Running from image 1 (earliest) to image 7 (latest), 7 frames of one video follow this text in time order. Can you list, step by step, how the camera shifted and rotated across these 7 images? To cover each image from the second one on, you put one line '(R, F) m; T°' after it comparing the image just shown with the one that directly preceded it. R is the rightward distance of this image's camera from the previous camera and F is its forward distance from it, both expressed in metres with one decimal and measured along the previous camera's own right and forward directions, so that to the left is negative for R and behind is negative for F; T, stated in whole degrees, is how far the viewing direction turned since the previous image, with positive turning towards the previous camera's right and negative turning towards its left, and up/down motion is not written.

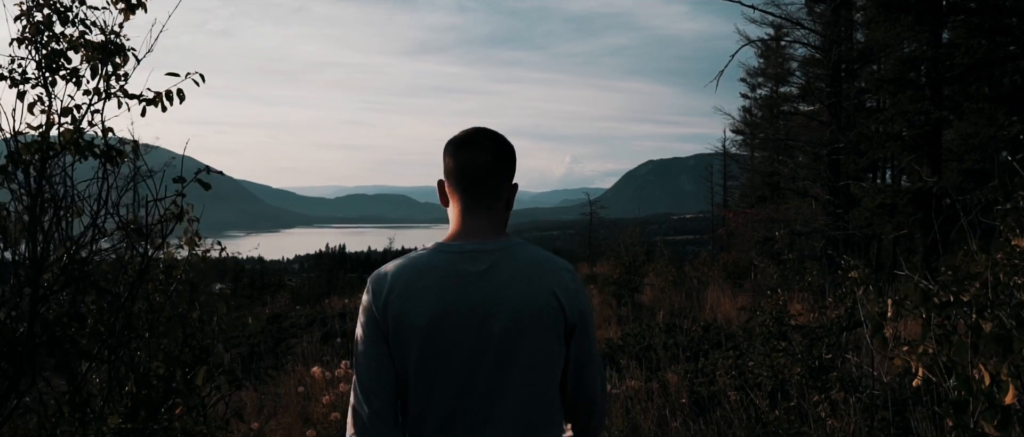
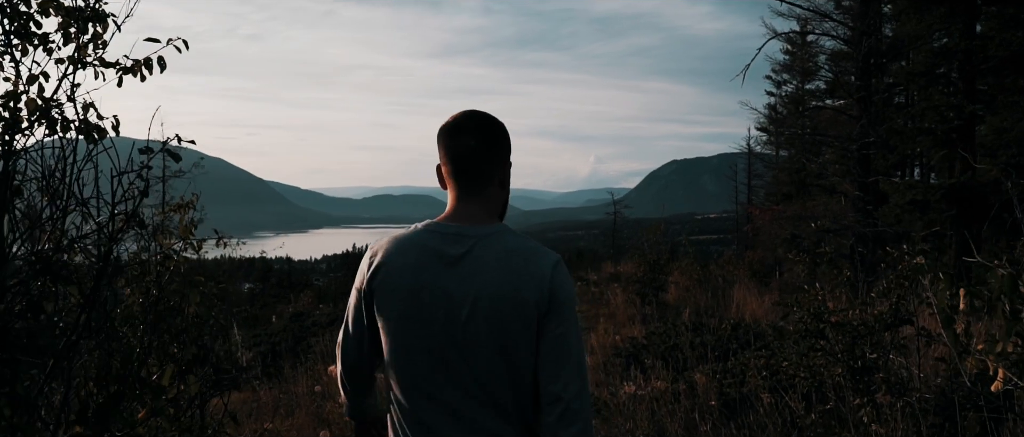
(0.0, +0.2) m; -2°
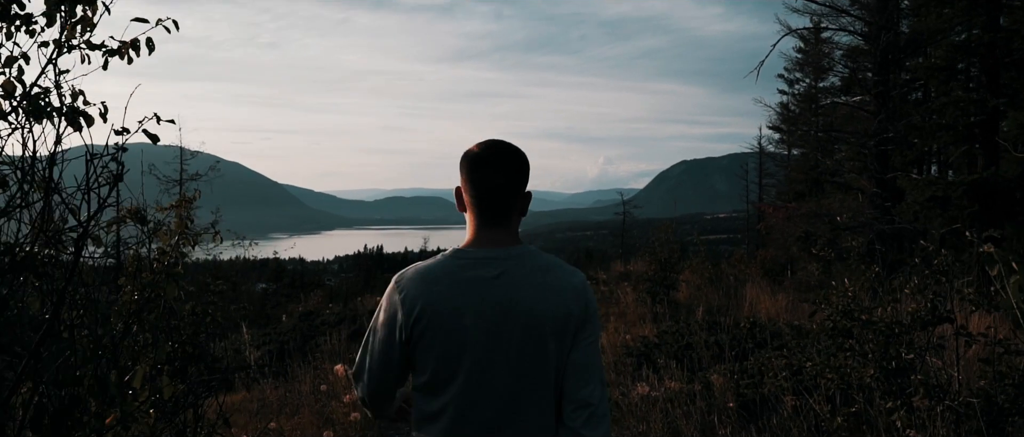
(0.0, +0.2) m; -1°
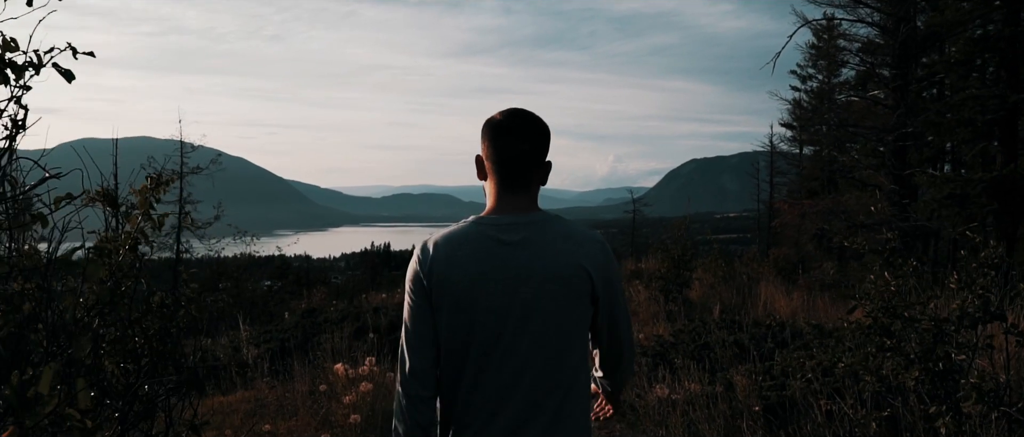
(0.0, +0.2) m; -1°
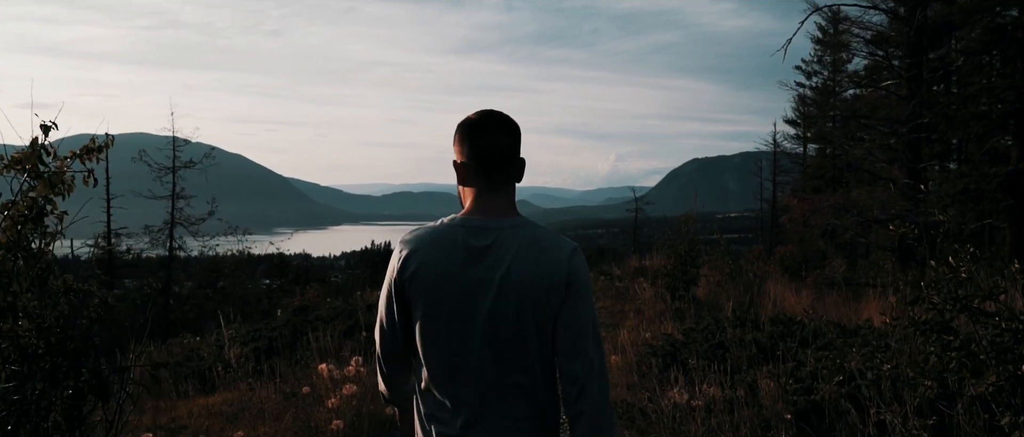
(0.0, +0.5) m; 0°
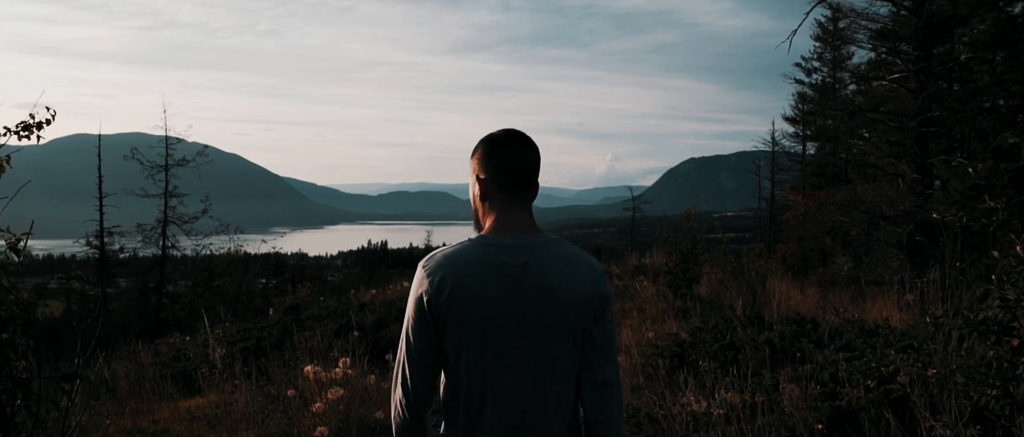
(0.0, +0.3) m; 0°
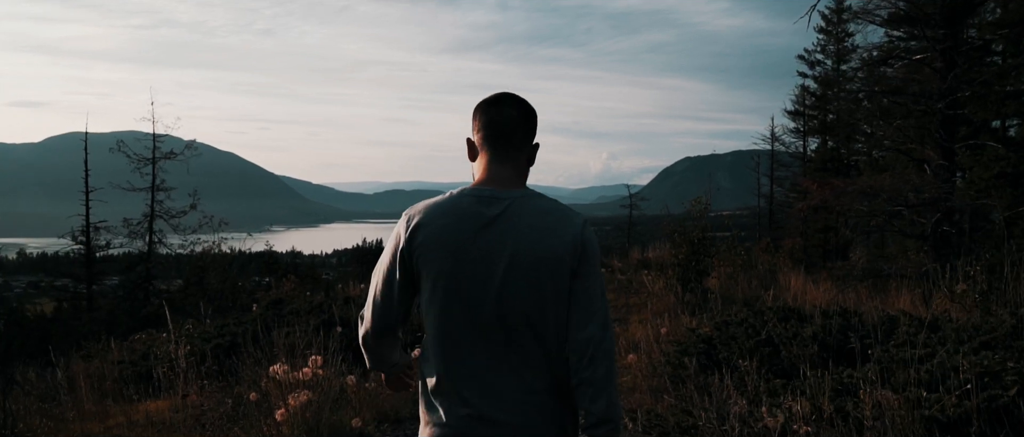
(0.0, +0.8) m; 0°
